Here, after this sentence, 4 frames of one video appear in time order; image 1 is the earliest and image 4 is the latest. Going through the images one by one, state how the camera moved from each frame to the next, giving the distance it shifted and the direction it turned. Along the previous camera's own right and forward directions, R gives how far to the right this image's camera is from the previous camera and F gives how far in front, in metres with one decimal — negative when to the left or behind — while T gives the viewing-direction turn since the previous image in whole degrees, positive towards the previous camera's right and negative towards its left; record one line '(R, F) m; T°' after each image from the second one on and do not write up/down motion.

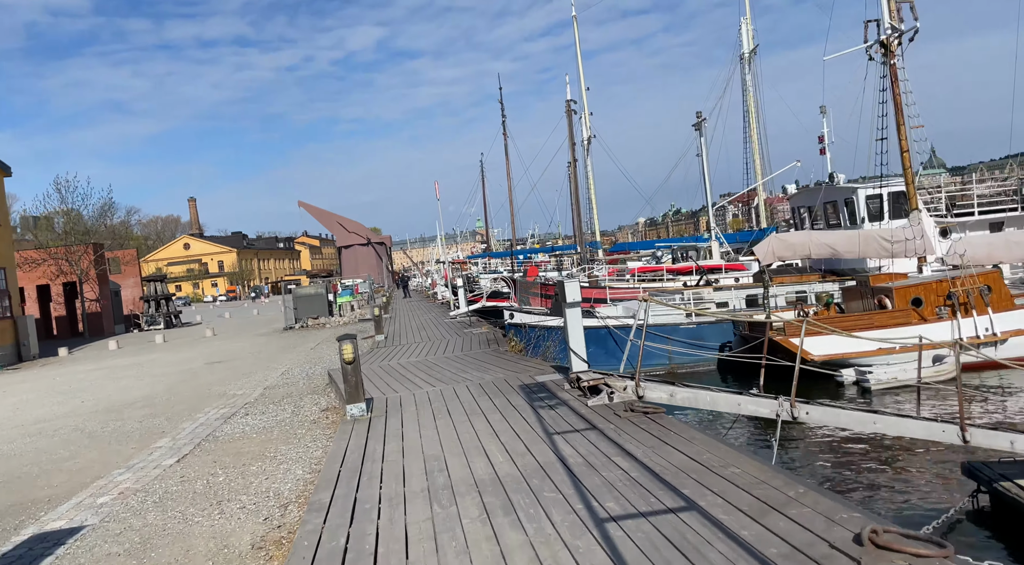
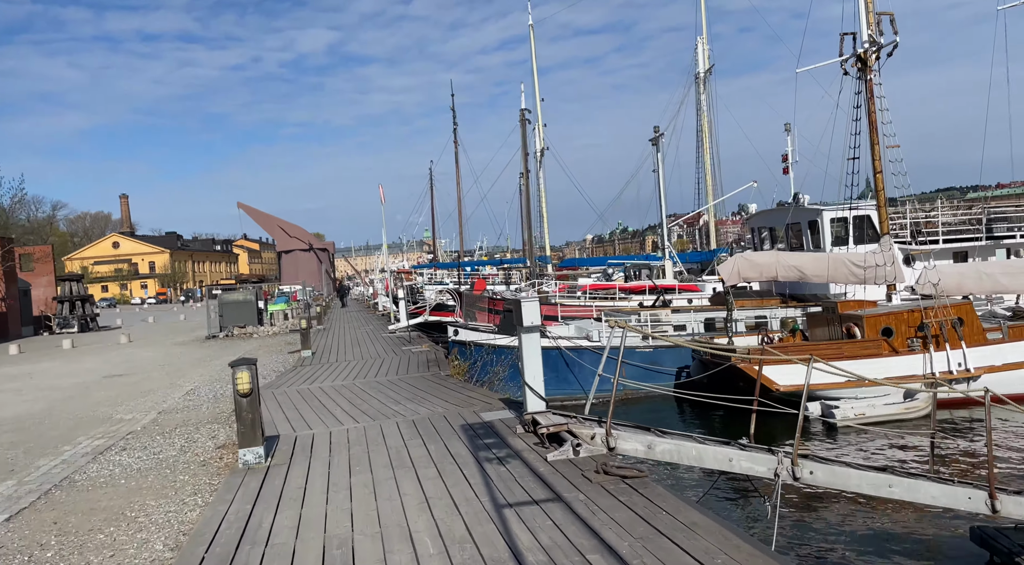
(0.0, +1.3) m; +4°
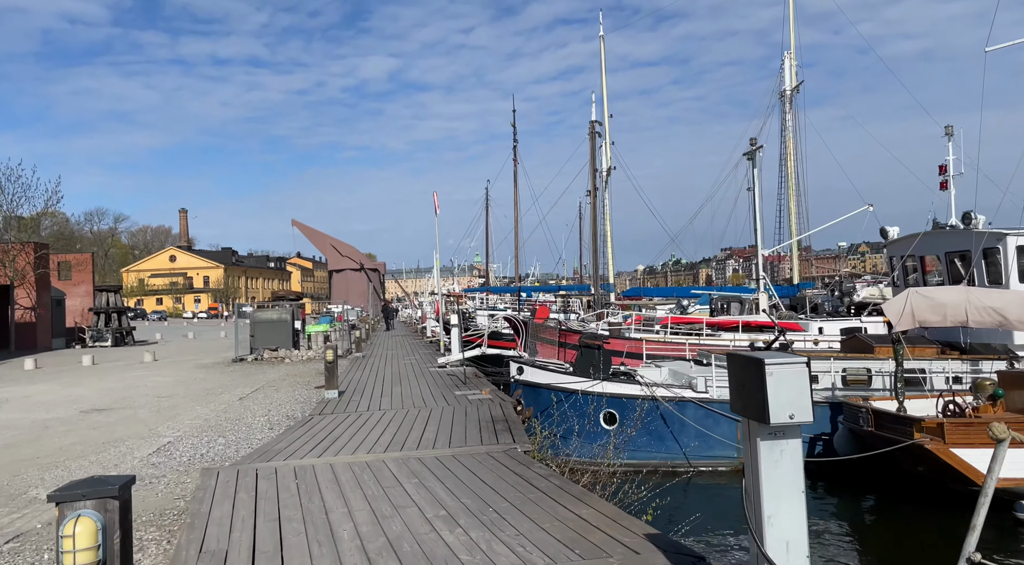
(-0.6, +3.3) m; -4°
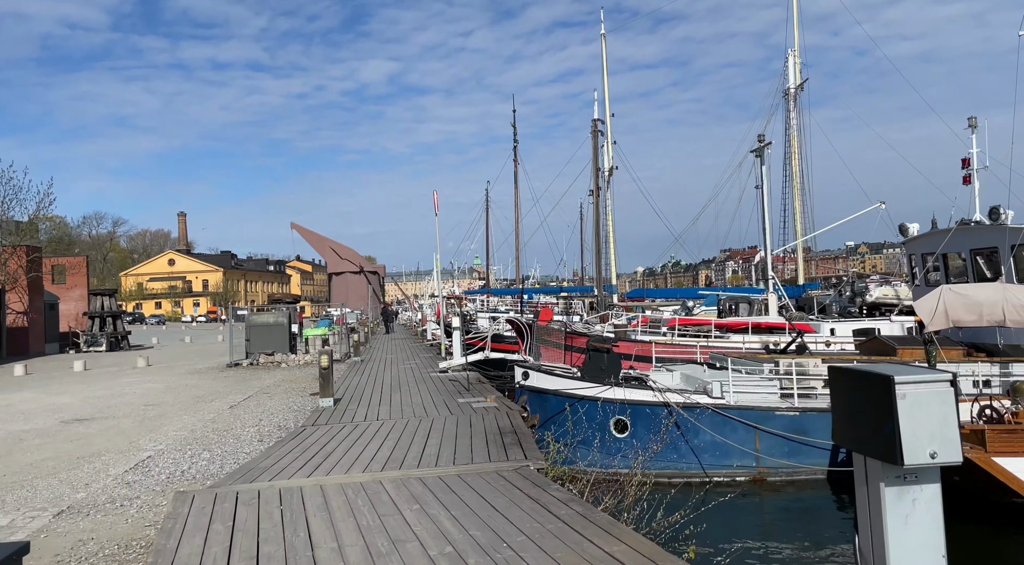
(-0.1, +0.6) m; 0°
